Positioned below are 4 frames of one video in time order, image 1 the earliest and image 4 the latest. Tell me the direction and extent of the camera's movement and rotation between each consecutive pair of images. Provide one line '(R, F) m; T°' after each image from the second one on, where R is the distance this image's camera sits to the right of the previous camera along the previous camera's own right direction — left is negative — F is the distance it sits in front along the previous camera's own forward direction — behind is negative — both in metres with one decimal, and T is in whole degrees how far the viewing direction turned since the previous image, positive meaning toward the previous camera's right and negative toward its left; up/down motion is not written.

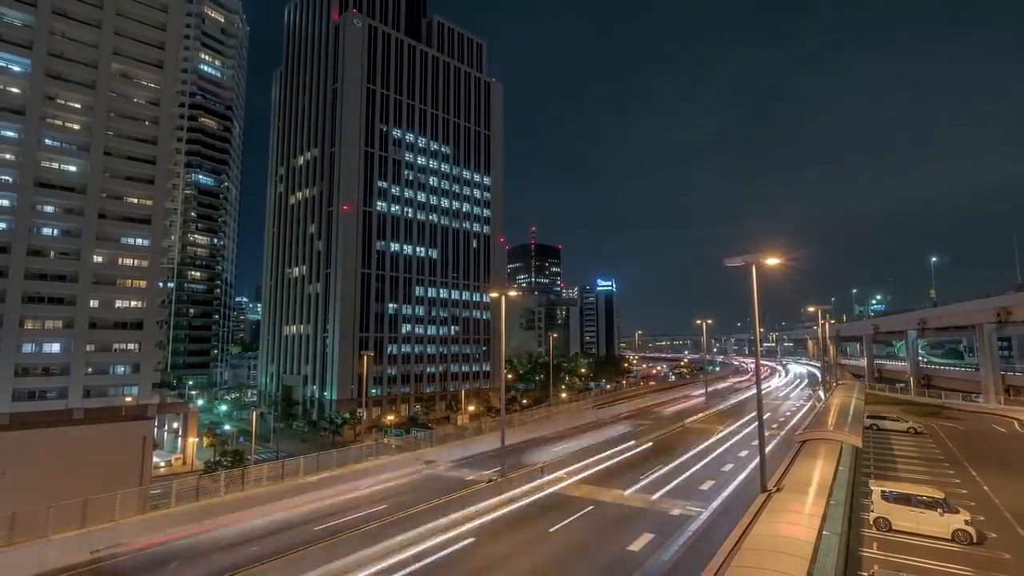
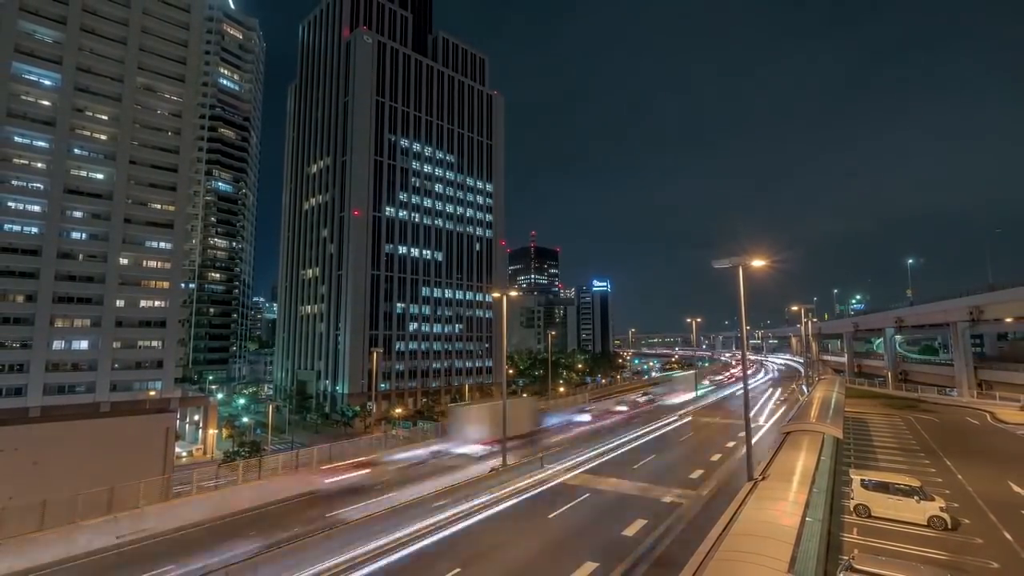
(+0.1, -2.4) m; 0°
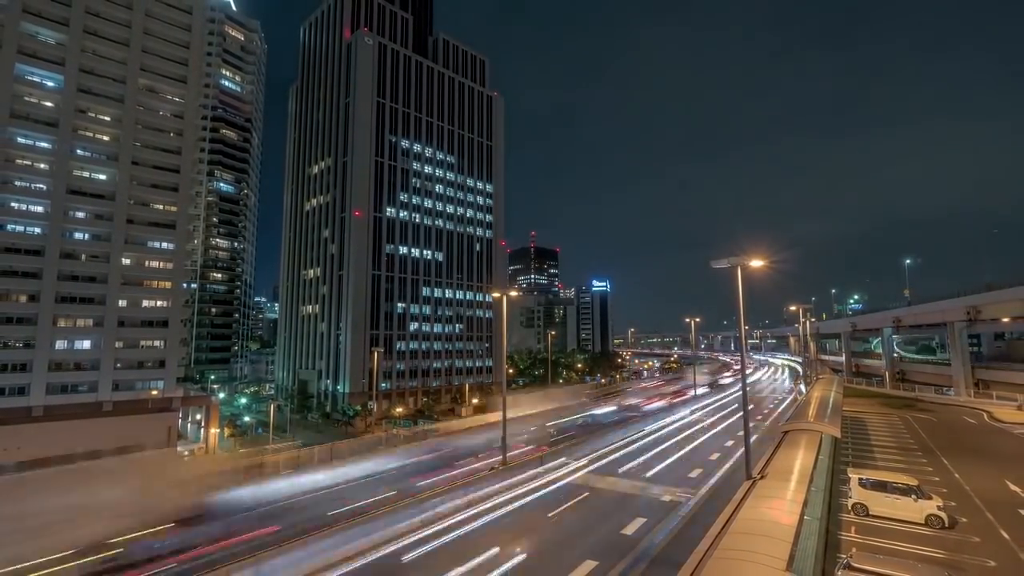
(0.0, -0.2) m; 0°
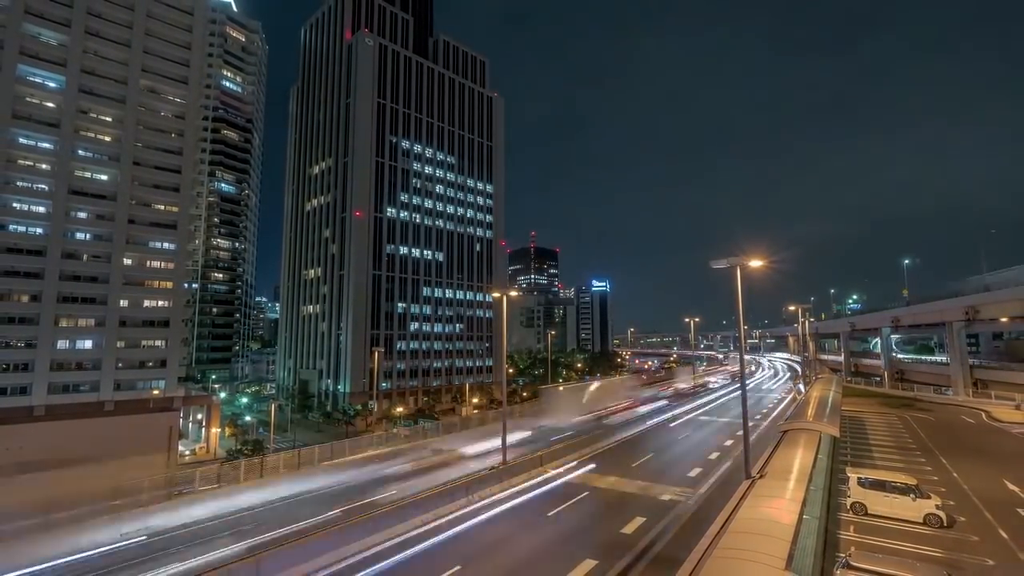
(0.0, -0.1) m; 0°
